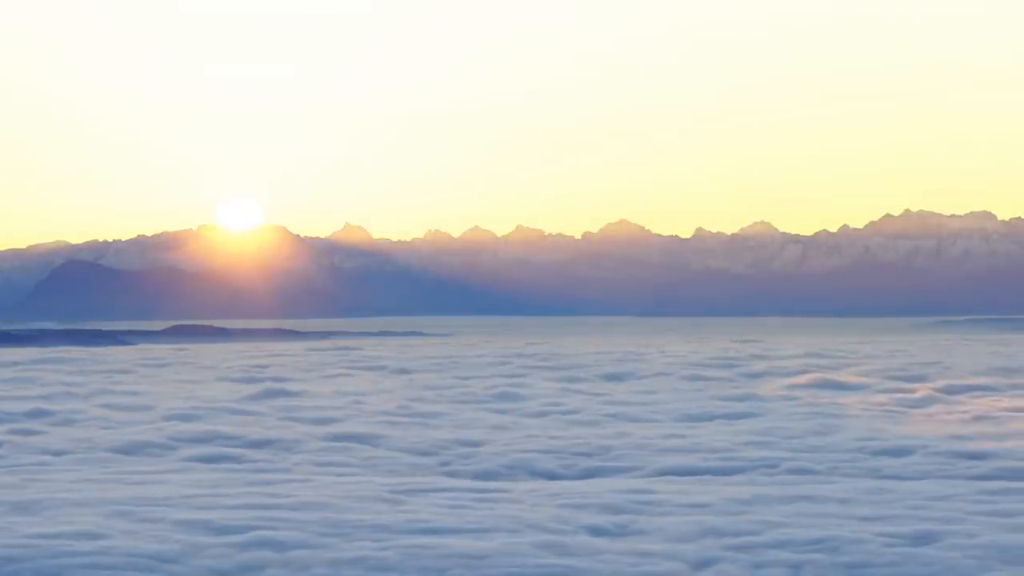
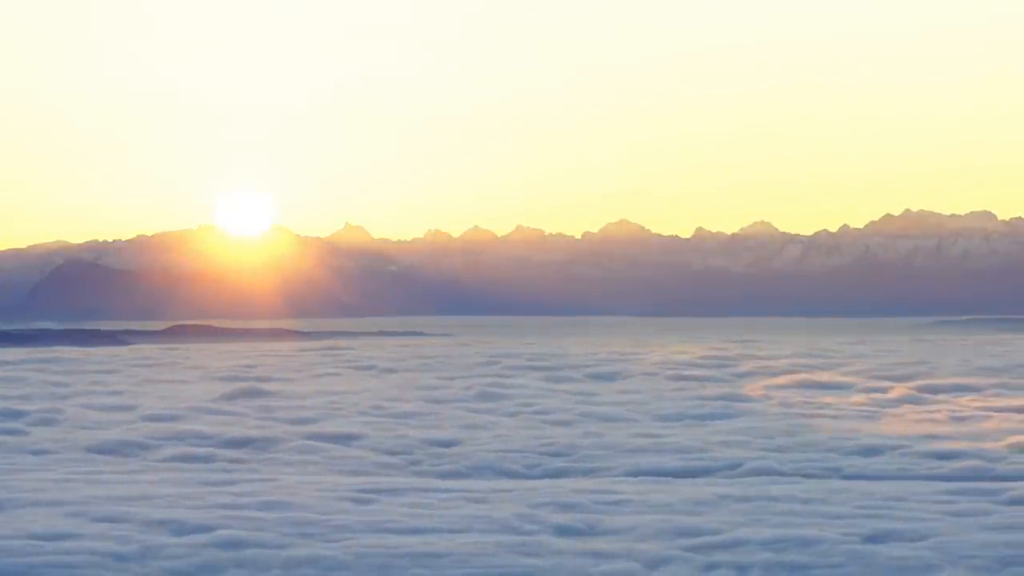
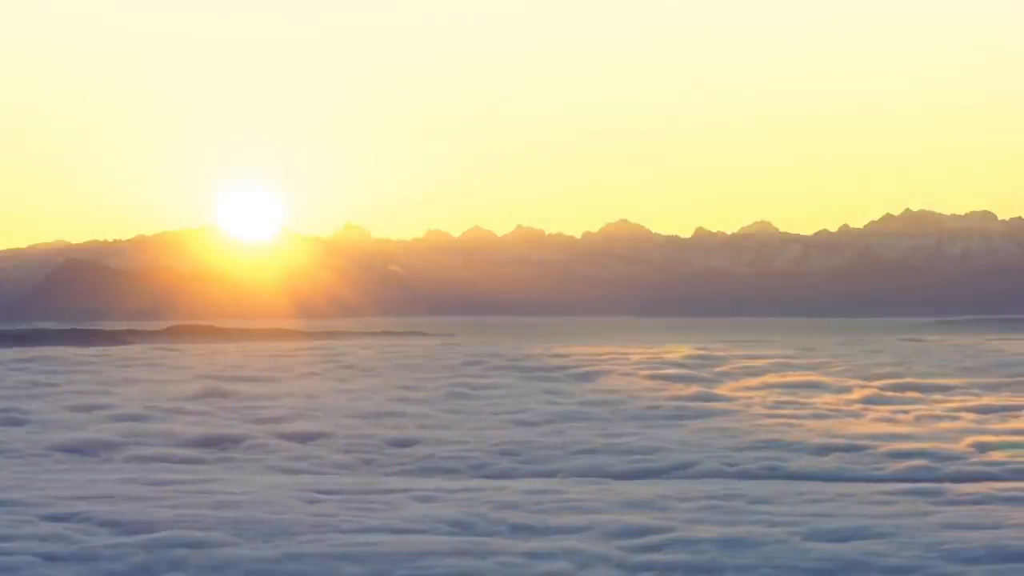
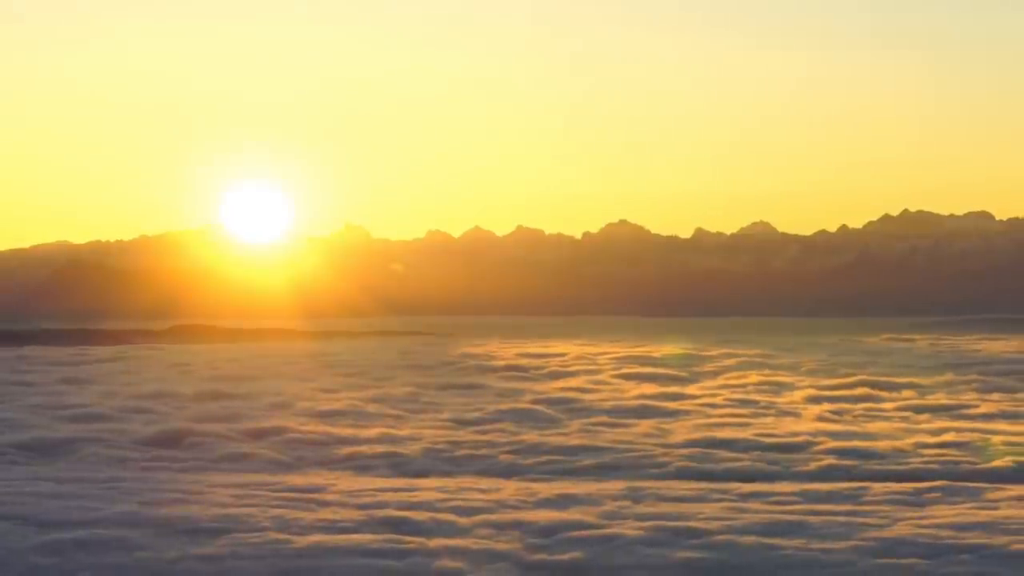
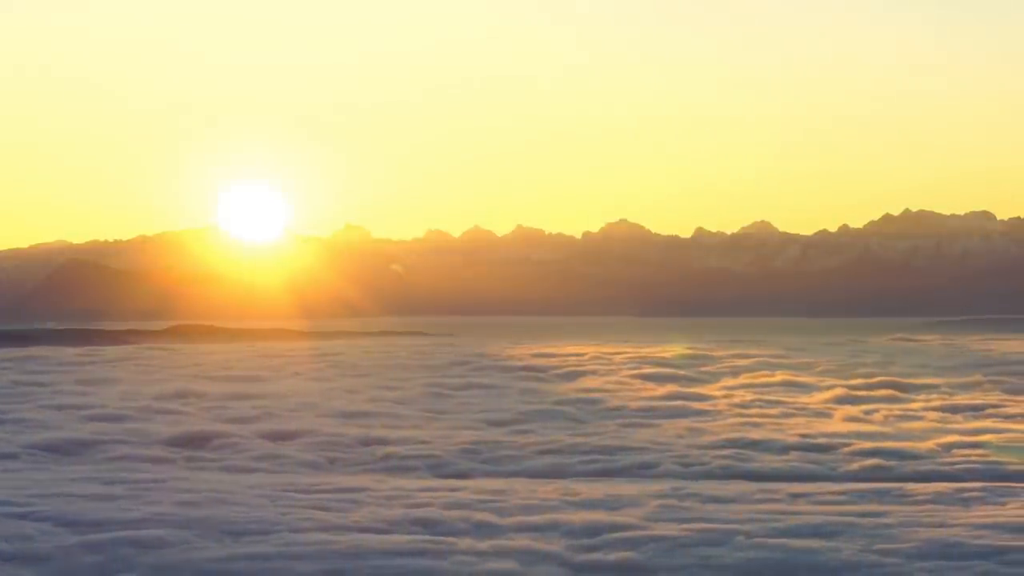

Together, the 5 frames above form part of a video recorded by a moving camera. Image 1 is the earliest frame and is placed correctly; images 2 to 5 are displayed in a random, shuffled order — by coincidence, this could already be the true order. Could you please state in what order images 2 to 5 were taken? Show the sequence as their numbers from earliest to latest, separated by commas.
2, 3, 5, 4
